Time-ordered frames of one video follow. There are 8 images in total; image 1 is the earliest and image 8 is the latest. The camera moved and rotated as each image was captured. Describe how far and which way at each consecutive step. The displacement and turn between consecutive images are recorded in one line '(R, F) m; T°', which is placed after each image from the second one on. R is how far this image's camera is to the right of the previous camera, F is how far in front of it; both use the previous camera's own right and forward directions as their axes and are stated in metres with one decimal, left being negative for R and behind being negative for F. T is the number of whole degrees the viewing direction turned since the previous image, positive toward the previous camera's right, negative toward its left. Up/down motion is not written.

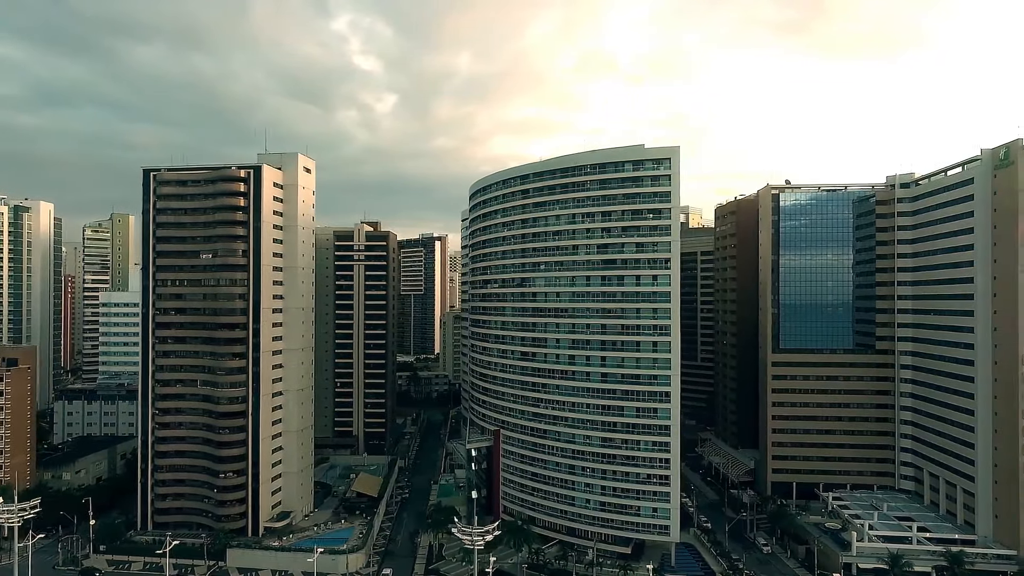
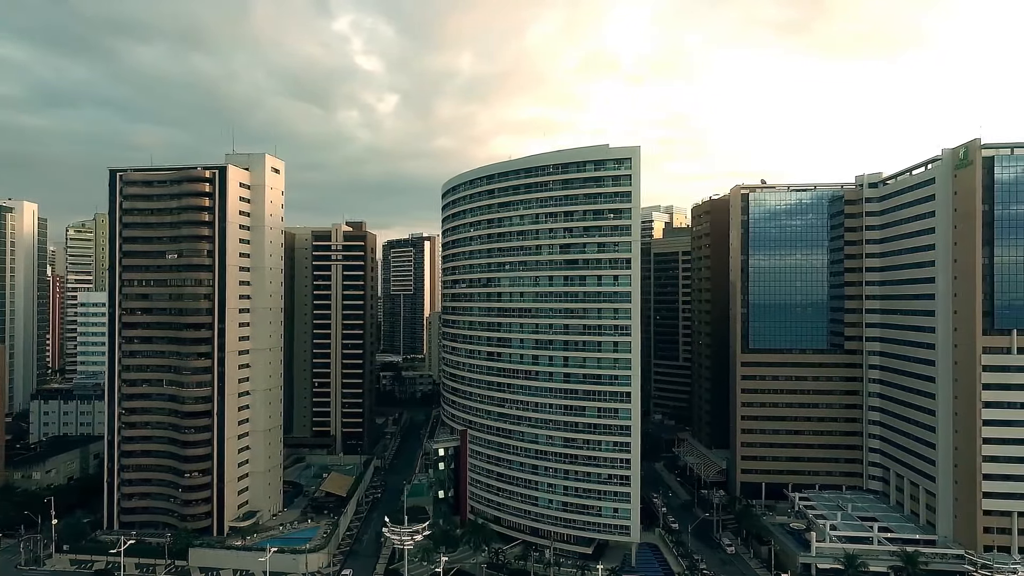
(+4.9, -0.1) m; 0°
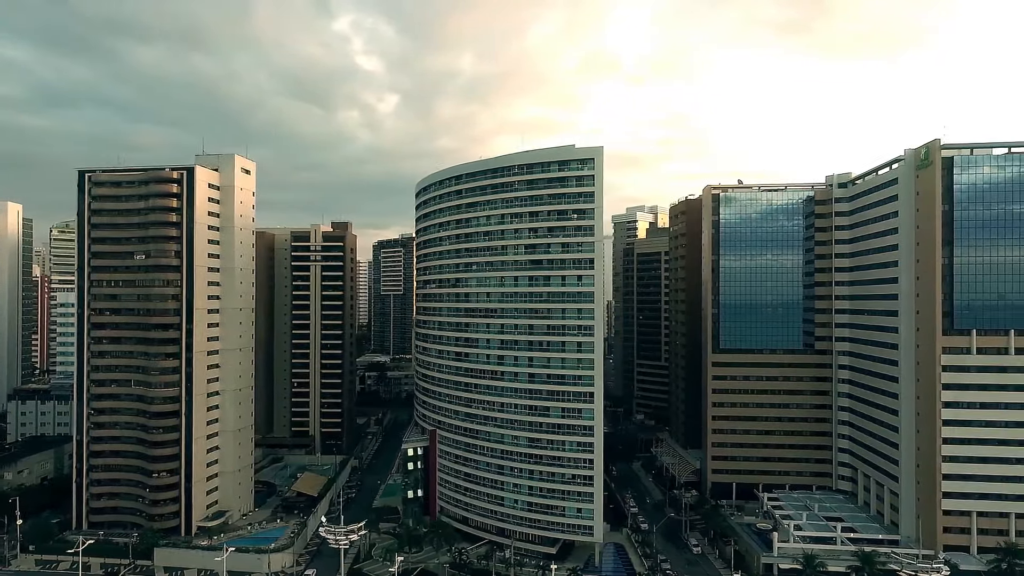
(+4.5, -0.1) m; 0°
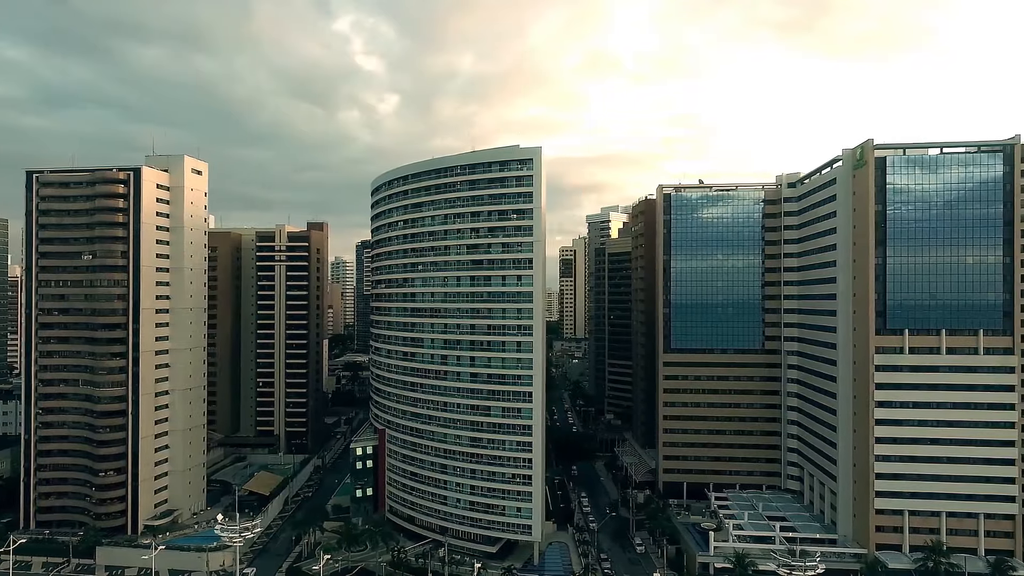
(+7.4, -0.3) m; 0°
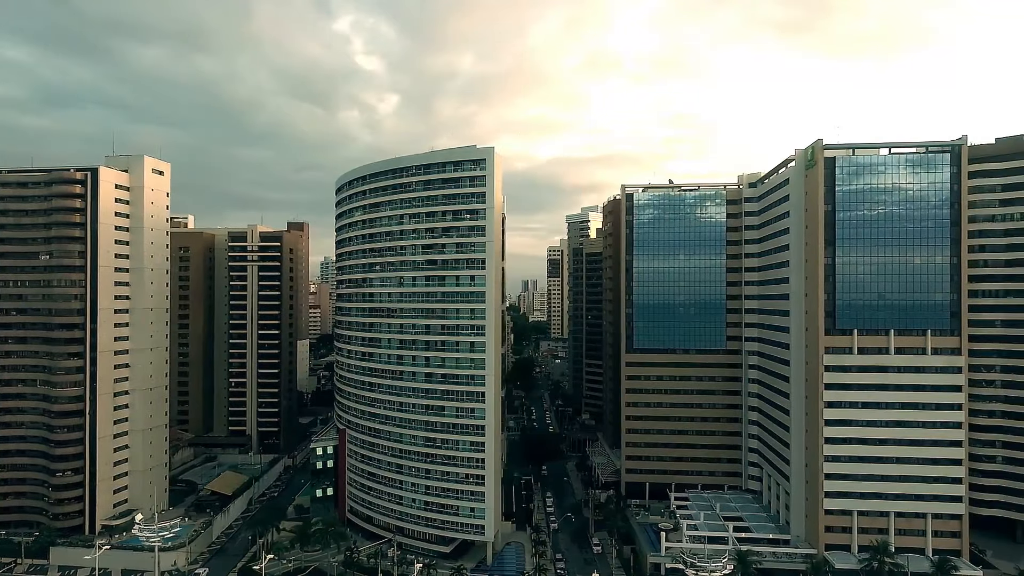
(+5.7, 0.0) m; 0°
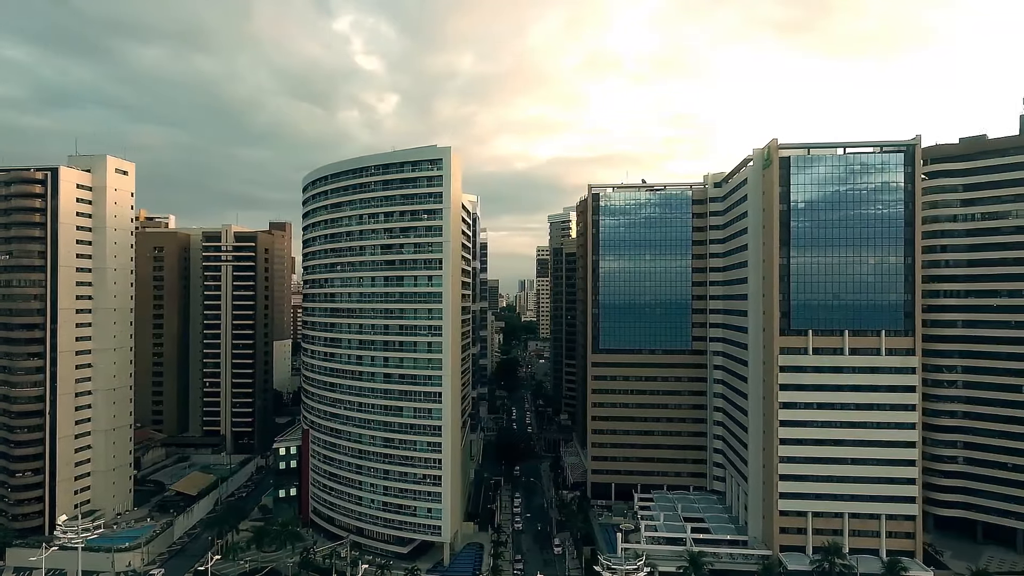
(+5.1, +0.2) m; 0°
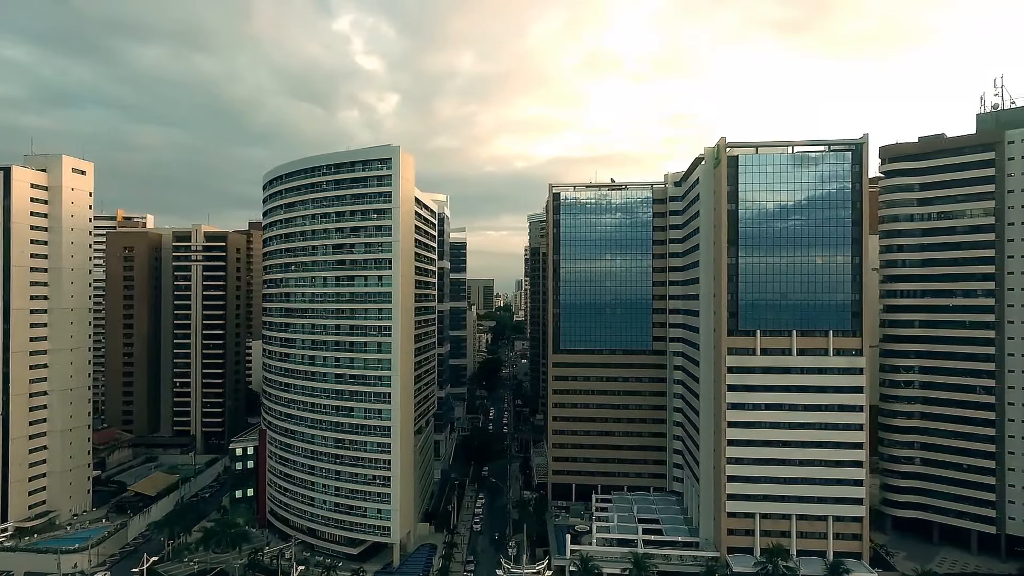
(+6.0, +0.4) m; 0°
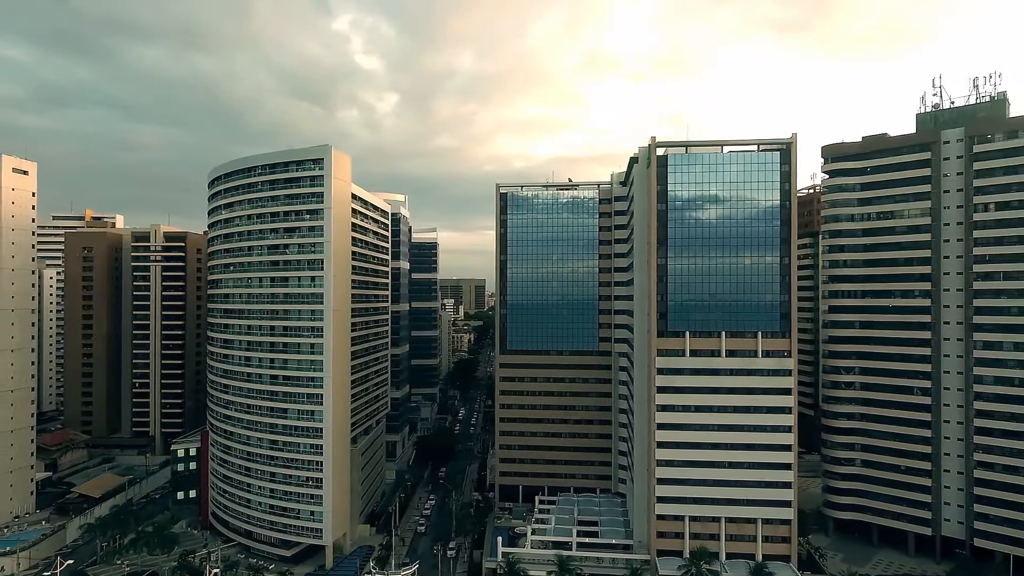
(+7.9, +0.5) m; 0°
